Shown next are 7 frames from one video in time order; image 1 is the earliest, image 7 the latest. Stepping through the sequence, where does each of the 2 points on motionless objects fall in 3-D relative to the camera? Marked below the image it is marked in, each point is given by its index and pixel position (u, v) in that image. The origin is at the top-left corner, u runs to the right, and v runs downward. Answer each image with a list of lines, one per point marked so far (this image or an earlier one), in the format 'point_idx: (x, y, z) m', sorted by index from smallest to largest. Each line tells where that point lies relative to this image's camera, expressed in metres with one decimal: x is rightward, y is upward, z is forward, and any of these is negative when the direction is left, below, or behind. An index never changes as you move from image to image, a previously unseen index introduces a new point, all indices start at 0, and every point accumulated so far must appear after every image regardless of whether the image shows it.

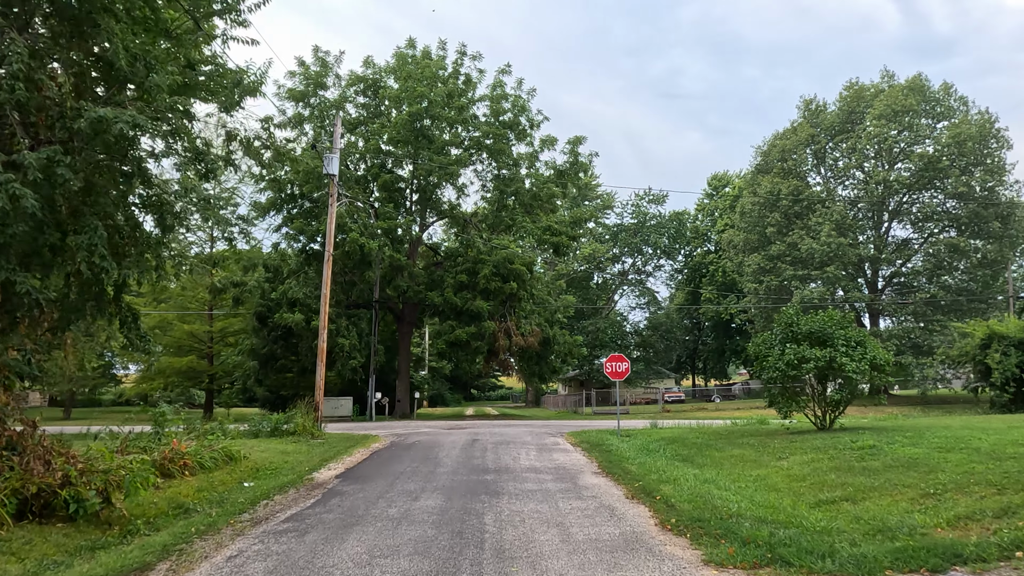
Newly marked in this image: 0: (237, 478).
0: (-4.2, -2.9, +11.6) m
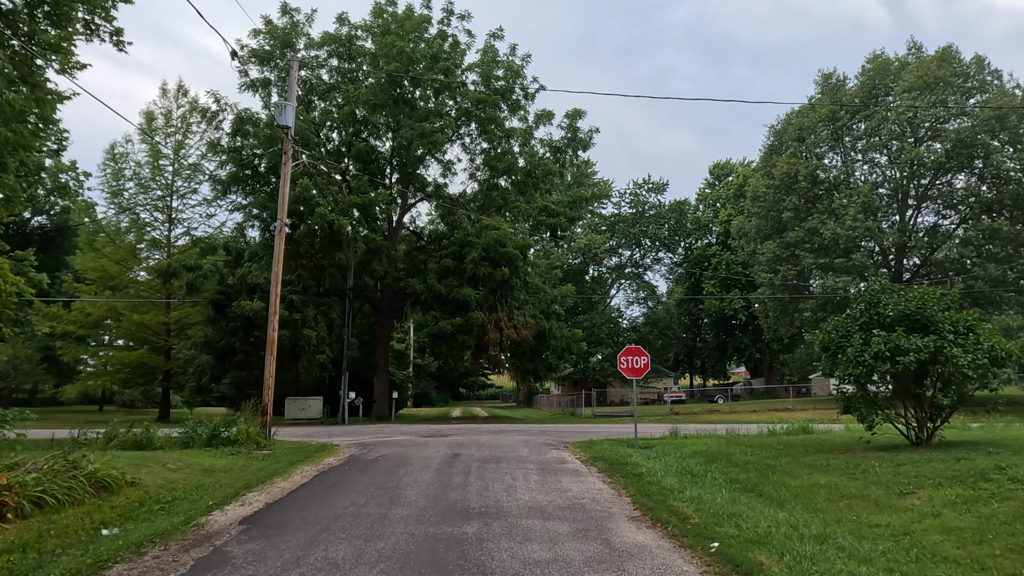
0: (-4.2, -2.4, +7.8) m
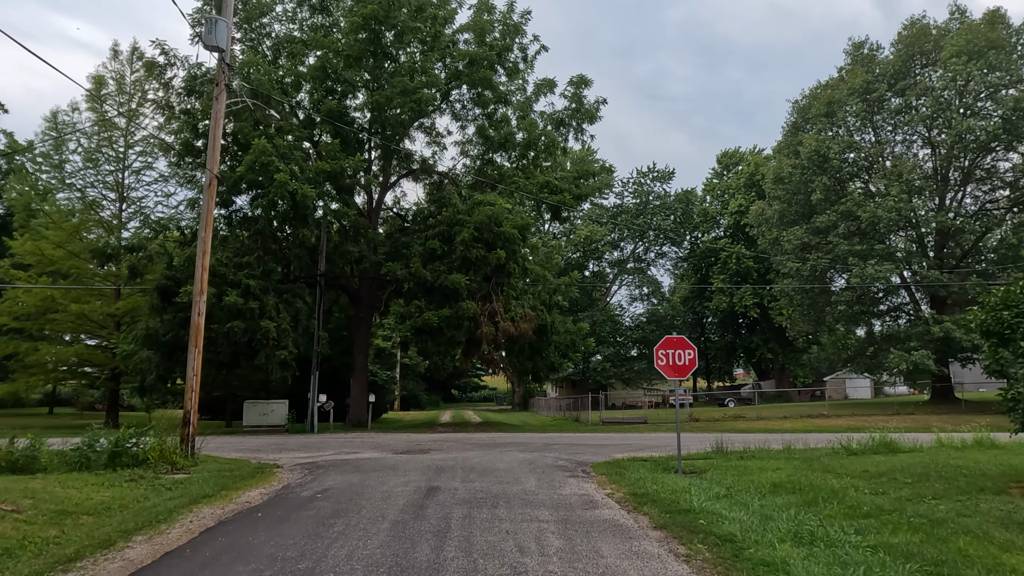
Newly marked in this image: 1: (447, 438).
0: (-4.2, -1.9, +3.7) m
1: (-1.7, -3.8, +19.6) m
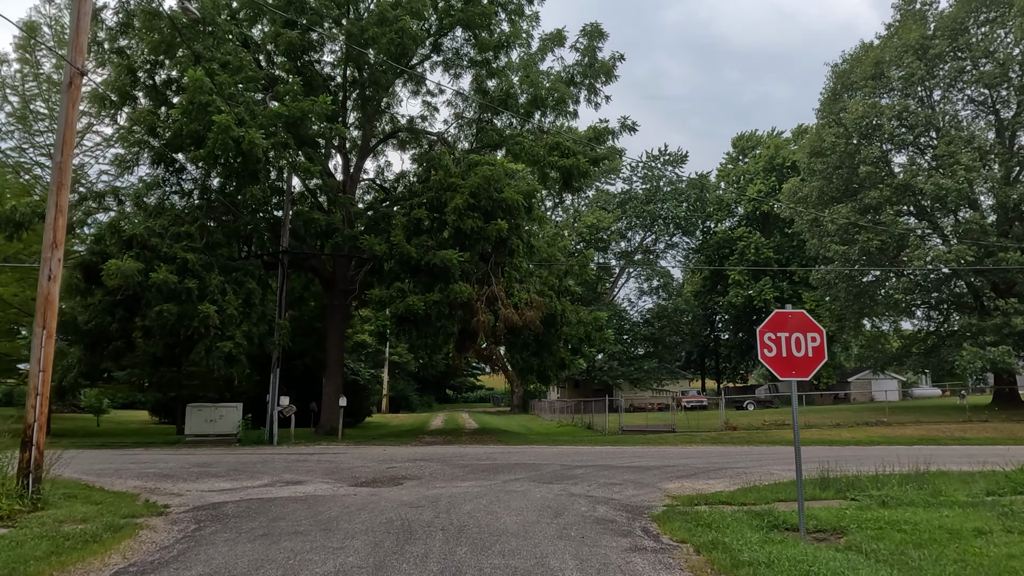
0: (-4.0, -1.3, -0.9) m
1: (-1.6, -3.3, +15.0) m
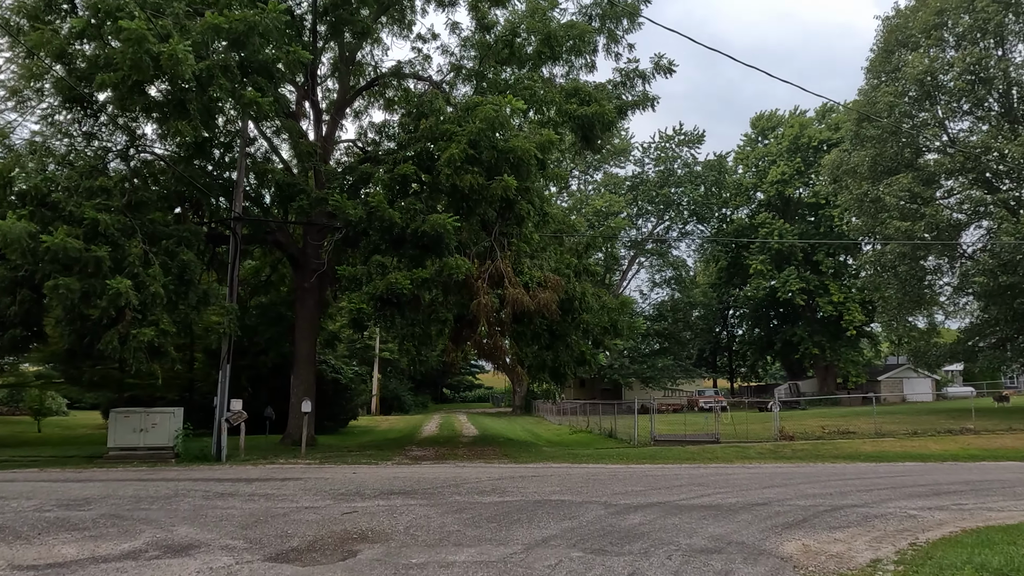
0: (-3.7, -0.8, -5.1) m
1: (-1.4, -2.8, +10.8) m
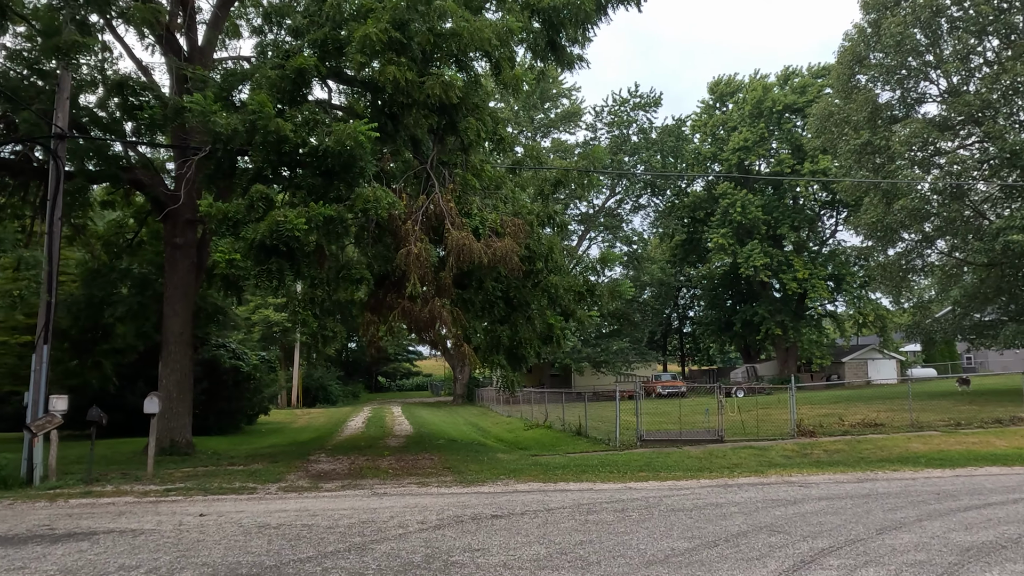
0: (-2.9, -0.4, -10.0) m
1: (-1.8, -2.1, +6.0) m
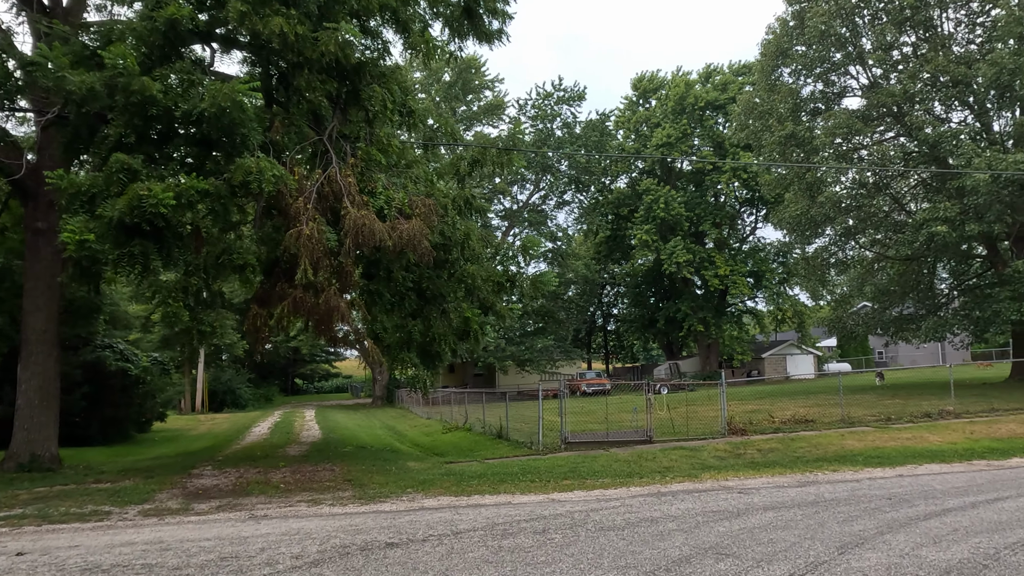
0: (-2.0, -0.2, -11.5) m
1: (-2.4, -1.9, +4.6) m
